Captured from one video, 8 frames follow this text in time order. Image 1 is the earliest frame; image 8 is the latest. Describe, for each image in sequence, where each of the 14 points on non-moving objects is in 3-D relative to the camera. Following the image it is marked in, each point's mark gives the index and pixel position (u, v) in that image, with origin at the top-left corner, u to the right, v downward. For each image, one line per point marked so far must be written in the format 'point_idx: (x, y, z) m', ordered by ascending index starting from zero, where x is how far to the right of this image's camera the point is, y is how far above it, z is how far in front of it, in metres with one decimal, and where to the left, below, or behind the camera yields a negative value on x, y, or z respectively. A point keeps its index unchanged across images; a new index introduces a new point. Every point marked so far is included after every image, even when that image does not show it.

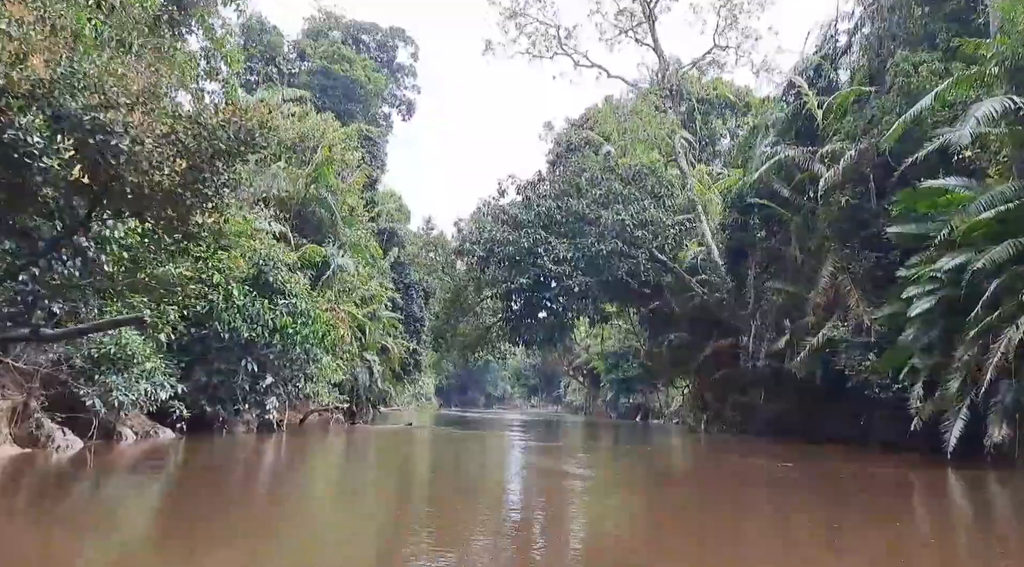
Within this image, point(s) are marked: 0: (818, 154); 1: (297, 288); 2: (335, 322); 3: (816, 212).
0: (+7.0, +2.9, +18.6) m
1: (-4.2, 0.0, +15.1) m
2: (-4.4, -0.9, +18.6) m
3: (+7.1, +1.6, +19.1) m
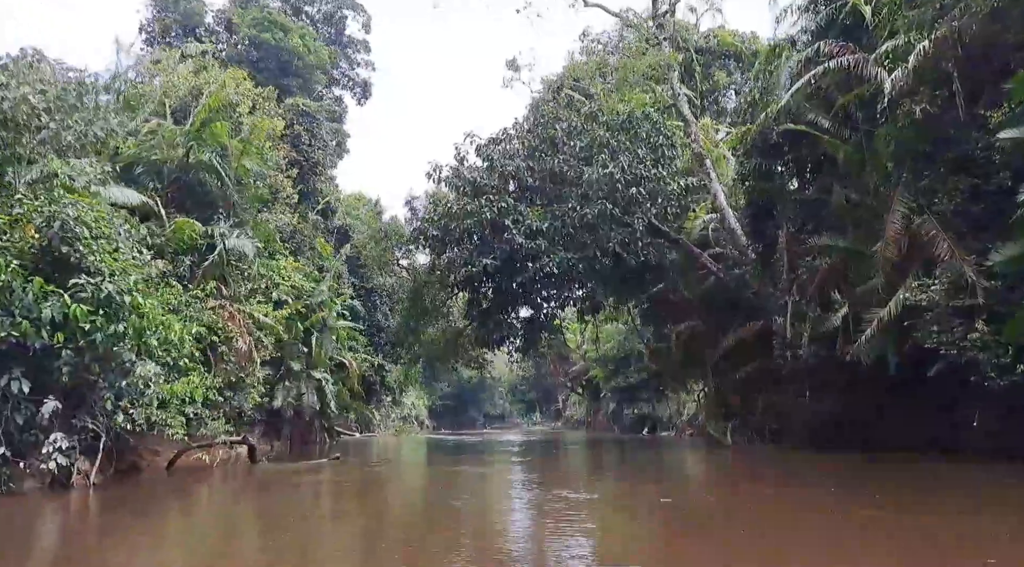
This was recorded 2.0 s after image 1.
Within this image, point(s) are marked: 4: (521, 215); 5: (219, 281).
0: (+6.0, +3.7, +13.5) m
1: (-5.0, +0.3, +10.0) m
2: (-5.1, -0.7, +13.4) m
3: (+6.1, +2.4, +14.0) m
4: (+0.1, +1.5, +17.9) m
5: (-5.4, 0.0, +15.1) m
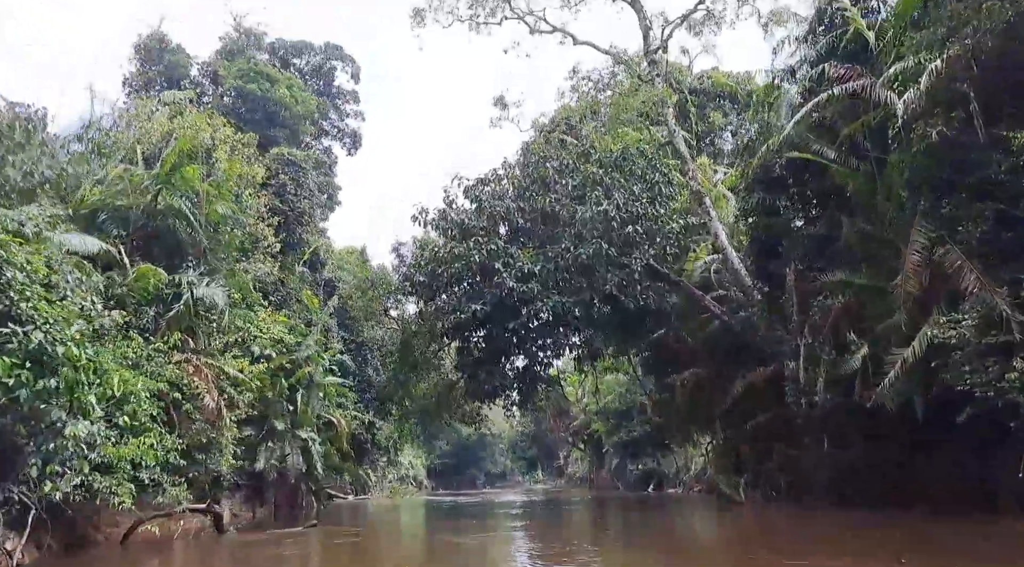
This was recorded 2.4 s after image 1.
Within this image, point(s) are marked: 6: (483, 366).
0: (+5.8, +3.2, +12.7) m
1: (-5.2, -0.2, +8.9) m
2: (-5.3, -1.4, +12.3) m
3: (+5.9, +1.8, +13.1) m
4: (0.0, +0.6, +16.9) m
5: (-5.6, -0.9, +14.0) m
6: (-0.7, -1.8, +18.3) m
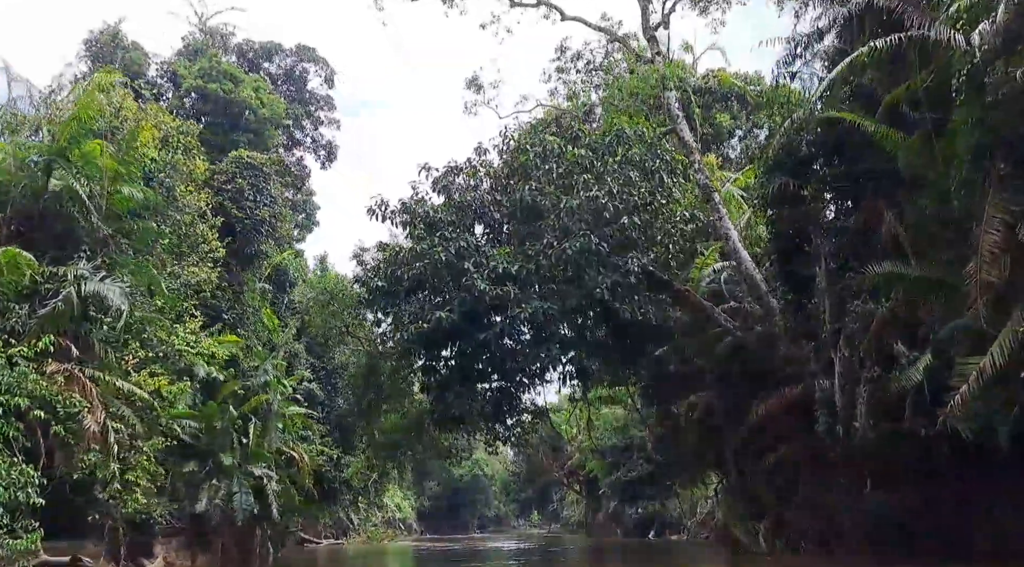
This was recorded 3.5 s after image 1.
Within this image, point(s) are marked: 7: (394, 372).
0: (+5.3, +3.2, +10.2) m
1: (-5.6, +0.1, +6.2) m
2: (-5.7, -1.3, +9.6) m
3: (+5.5, +1.9, +10.5) m
4: (-0.5, +0.5, +14.2) m
5: (-6.0, -0.8, +11.3) m
6: (-1.1, -2.0, +15.6) m
7: (-2.8, -2.1, +19.3) m
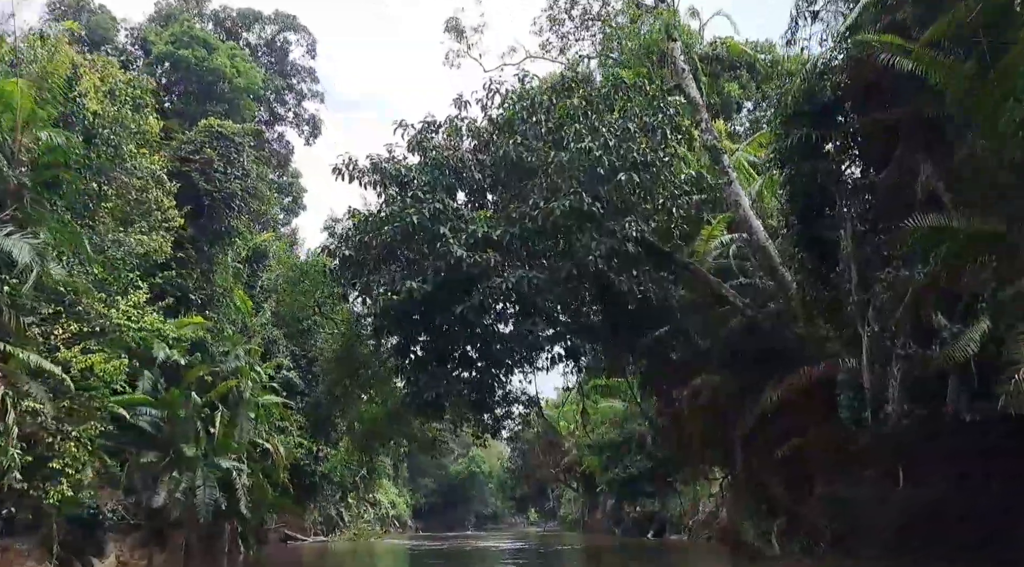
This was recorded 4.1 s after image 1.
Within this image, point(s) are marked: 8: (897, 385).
0: (+5.1, +3.7, +8.5) m
1: (-5.9, +0.6, +4.6) m
2: (-6.0, -0.8, +8.0) m
3: (+5.2, +2.3, +8.9) m
4: (-0.8, +1.0, +12.6) m
5: (-6.3, -0.3, +9.7) m
6: (-1.4, -1.5, +13.9) m
7: (-3.0, -1.6, +17.7) m
8: (+4.8, -1.3, +10.1) m
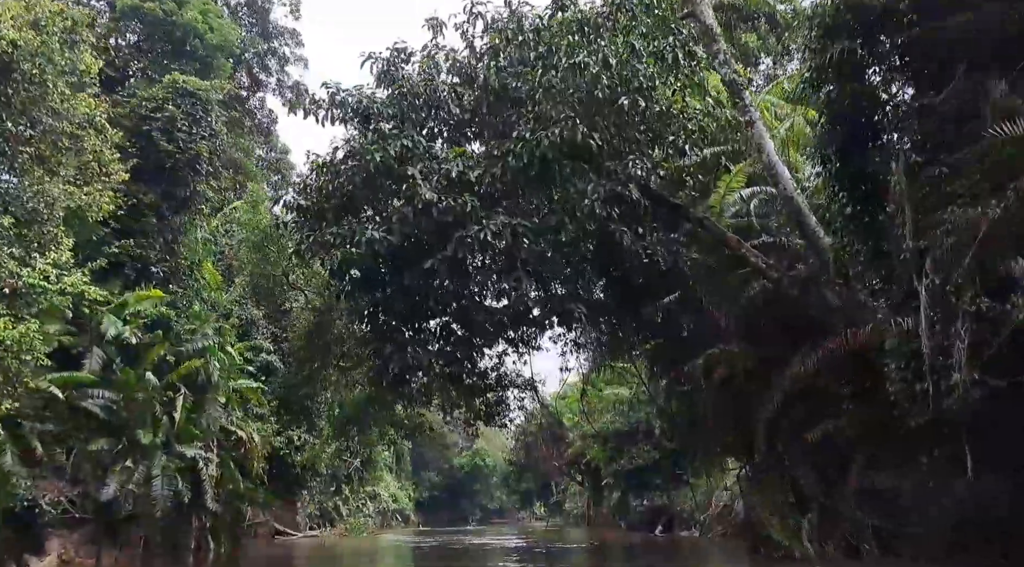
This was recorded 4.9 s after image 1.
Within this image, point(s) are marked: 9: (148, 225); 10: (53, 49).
0: (+4.8, +4.3, +6.5) m
1: (-6.2, +1.2, +2.7) m
2: (-6.3, -0.2, +6.1) m
3: (+4.9, +2.9, +6.8) m
4: (-1.0, +1.6, +10.7) m
5: (-6.6, +0.3, +7.8) m
6: (-1.6, -0.9, +12.0) m
7: (-3.2, -0.9, +15.8) m
8: (+4.6, -0.7, +8.1) m
9: (-8.2, +1.3, +18.5) m
10: (-7.2, +3.7, +12.7) m
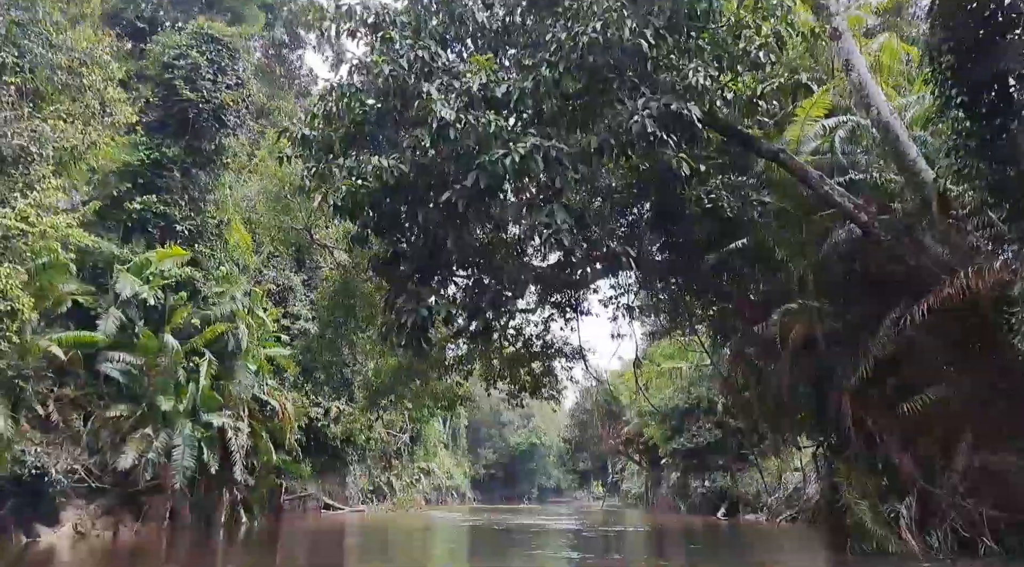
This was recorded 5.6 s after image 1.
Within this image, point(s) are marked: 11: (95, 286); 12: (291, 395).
0: (+4.9, +4.9, +4.4) m
1: (-6.4, +1.7, +1.6) m
2: (-6.2, +0.4, +4.9) m
3: (+5.1, +3.5, +4.8) m
4: (-0.6, +2.3, +9.1) m
5: (-6.3, +0.9, +6.6) m
6: (-1.1, -0.2, +10.5) m
7: (-2.4, -0.1, +14.4) m
8: (+4.8, -0.1, +6.2) m
9: (-7.2, +2.2, +17.4) m
10: (-6.6, +4.4, +11.5) m
11: (-8.2, 0.0, +16.0) m
12: (-5.4, -2.7, +19.8) m
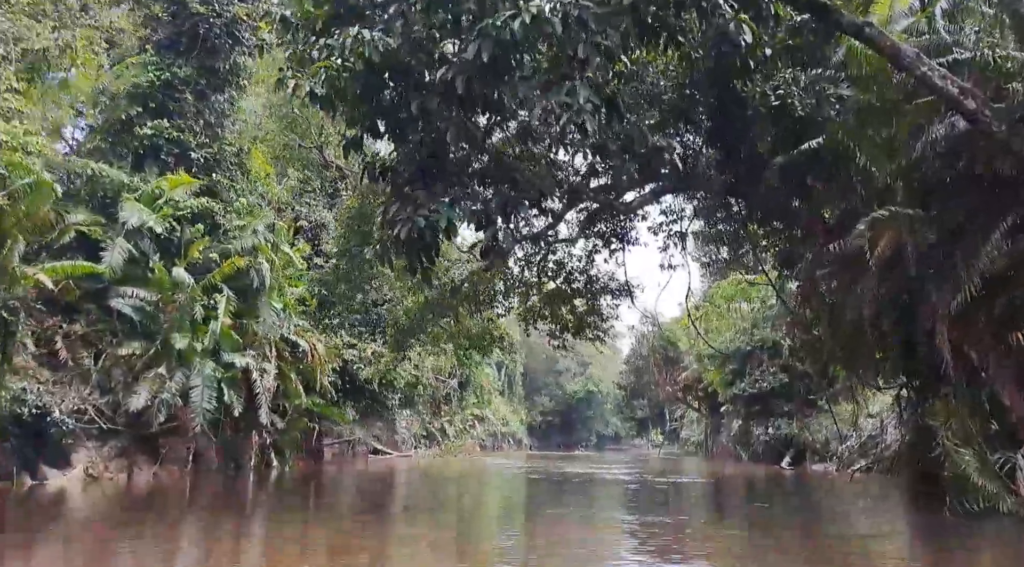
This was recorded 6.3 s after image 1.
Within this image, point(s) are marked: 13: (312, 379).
0: (+4.7, +5.5, +2.2) m
1: (-6.8, +2.0, +0.4) m
2: (-6.3, +1.0, +3.8) m
3: (+4.9, +4.2, +2.6) m
4: (-0.4, +3.1, +7.4) m
5: (-6.3, +1.7, +5.5) m
6: (-0.8, +0.8, +9.0) m
7: (-1.9, +1.1, +12.9) m
8: (+4.7, +0.7, +4.3) m
9: (-6.5, +3.5, +16.1) m
10: (-6.3, +5.4, +10.1) m
11: (-7.5, +1.2, +15.0) m
12: (-4.4, -1.2, +18.7) m
13: (-4.7, -2.3, +18.9) m
